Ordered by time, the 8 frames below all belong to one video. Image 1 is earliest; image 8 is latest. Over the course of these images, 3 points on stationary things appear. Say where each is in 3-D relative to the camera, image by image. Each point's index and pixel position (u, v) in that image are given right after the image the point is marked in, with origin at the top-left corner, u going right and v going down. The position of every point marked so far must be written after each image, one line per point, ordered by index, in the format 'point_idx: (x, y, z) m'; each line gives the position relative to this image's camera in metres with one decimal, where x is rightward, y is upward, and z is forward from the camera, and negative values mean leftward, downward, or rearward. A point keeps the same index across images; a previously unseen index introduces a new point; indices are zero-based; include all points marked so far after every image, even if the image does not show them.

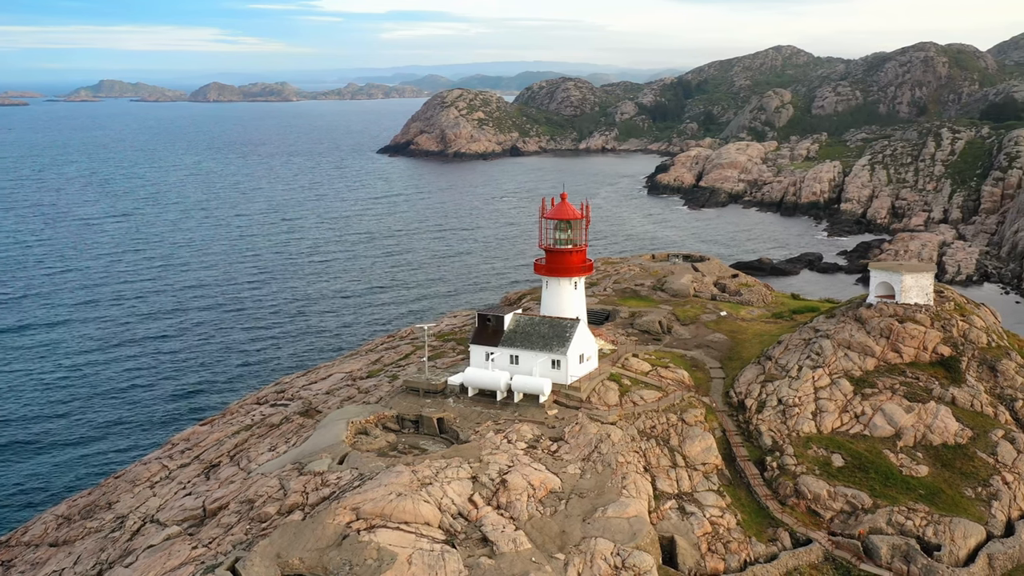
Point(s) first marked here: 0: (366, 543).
0: (-3.5, -6.2, +18.1) m
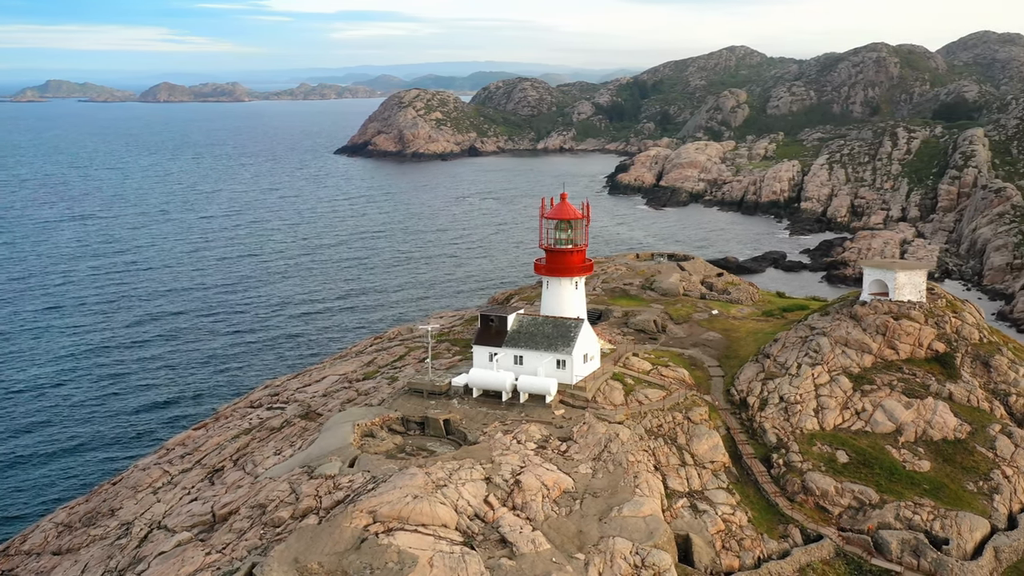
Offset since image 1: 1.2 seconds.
0: (-3.0, -6.2, +17.9) m
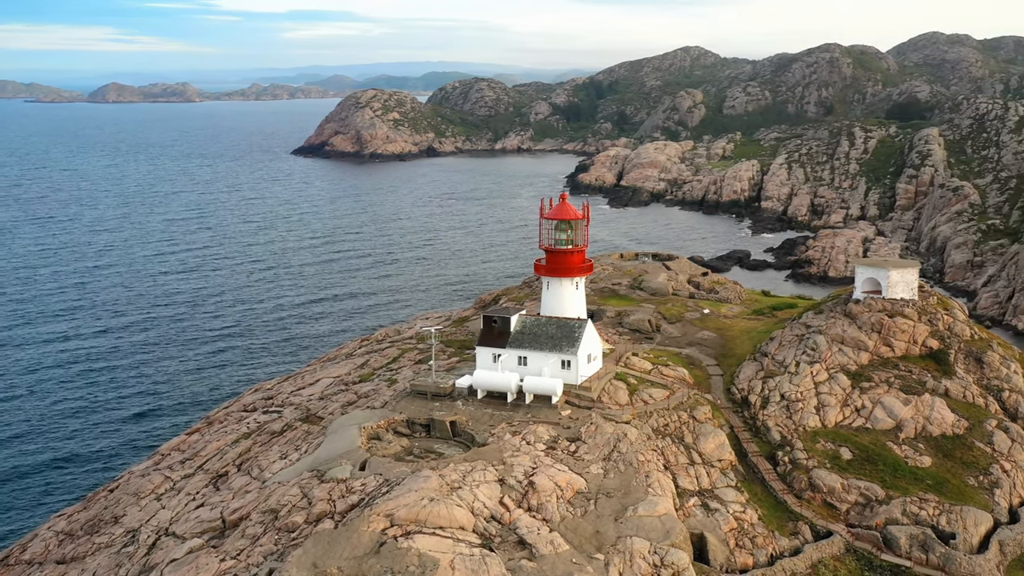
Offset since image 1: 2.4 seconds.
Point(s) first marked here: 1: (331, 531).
0: (-2.5, -6.2, +17.8) m
1: (-4.5, -6.1, +18.8) m
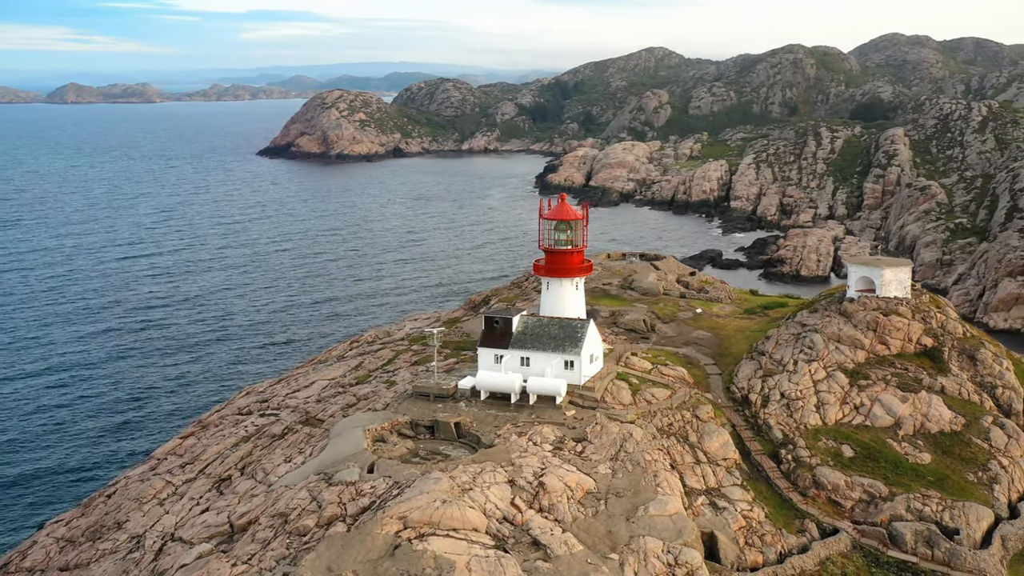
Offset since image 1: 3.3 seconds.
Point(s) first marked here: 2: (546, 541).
0: (-2.1, -6.2, +17.7) m
1: (-4.2, -6.1, +18.7) m
2: (+0.9, -6.4, +19.0) m
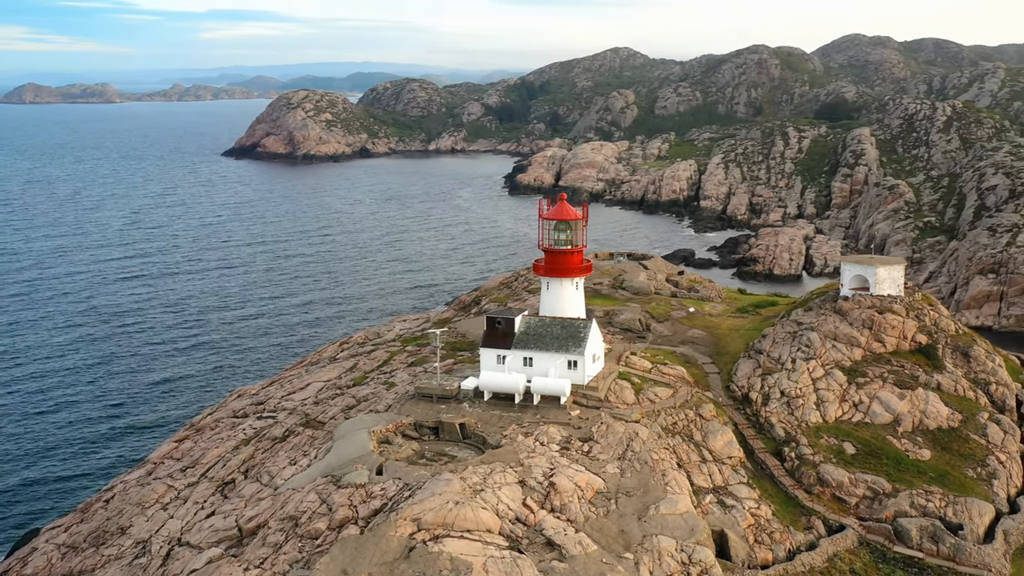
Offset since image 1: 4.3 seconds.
0: (-1.8, -6.3, +17.6) m
1: (-3.8, -6.2, +18.5) m
2: (+1.2, -6.4, +18.9) m
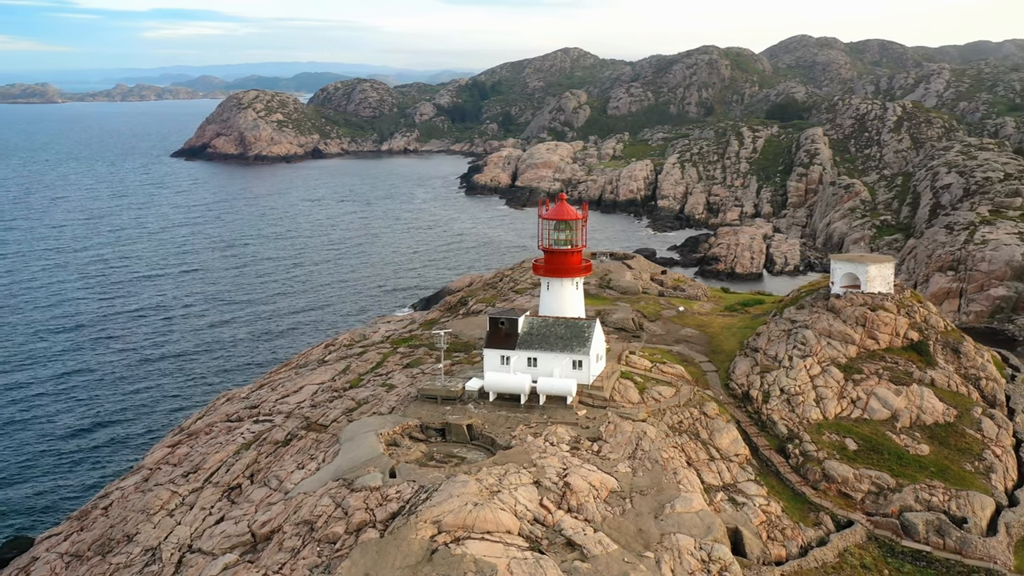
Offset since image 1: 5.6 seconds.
0: (-1.2, -6.3, +17.5) m
1: (-3.3, -6.2, +18.4) m
2: (+1.7, -6.4, +19.0) m
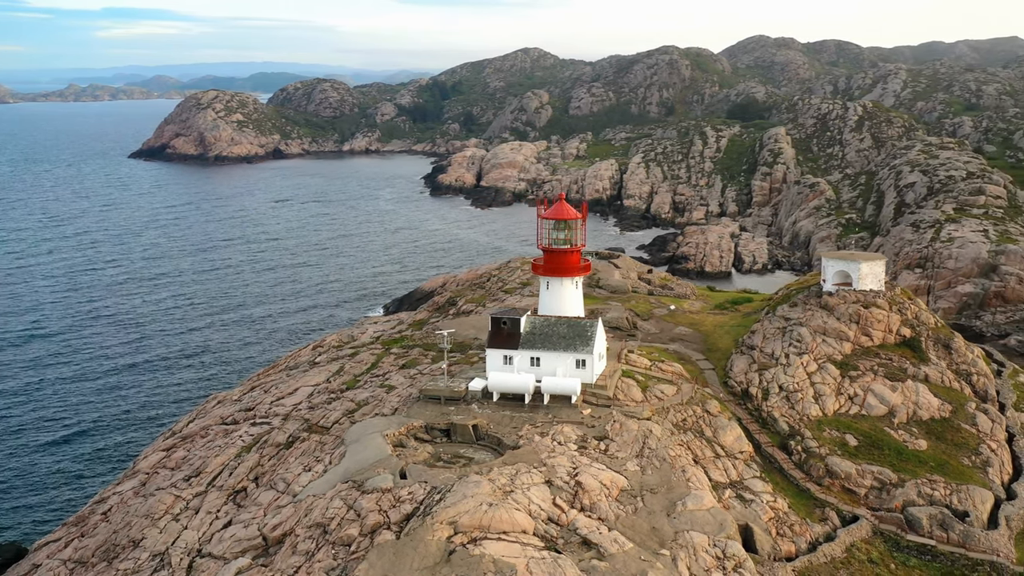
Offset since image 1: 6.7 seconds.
0: (-0.8, -6.3, +17.5) m
1: (-2.9, -6.2, +18.3) m
2: (+2.1, -6.4, +19.0) m
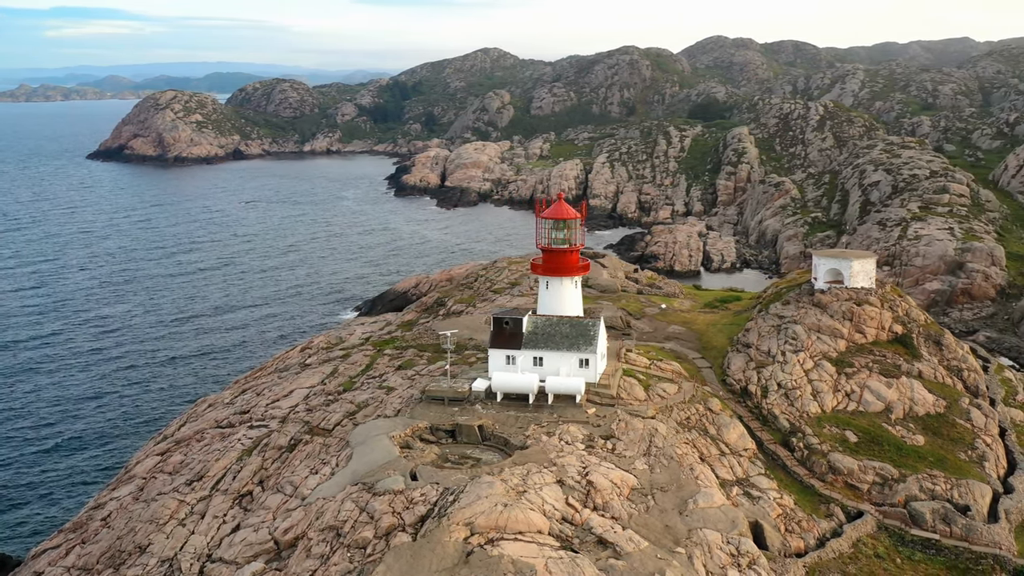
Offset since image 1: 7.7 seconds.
0: (-0.3, -6.3, +17.5) m
1: (-2.5, -6.3, +18.3) m
2: (+2.5, -6.4, +19.1) m
